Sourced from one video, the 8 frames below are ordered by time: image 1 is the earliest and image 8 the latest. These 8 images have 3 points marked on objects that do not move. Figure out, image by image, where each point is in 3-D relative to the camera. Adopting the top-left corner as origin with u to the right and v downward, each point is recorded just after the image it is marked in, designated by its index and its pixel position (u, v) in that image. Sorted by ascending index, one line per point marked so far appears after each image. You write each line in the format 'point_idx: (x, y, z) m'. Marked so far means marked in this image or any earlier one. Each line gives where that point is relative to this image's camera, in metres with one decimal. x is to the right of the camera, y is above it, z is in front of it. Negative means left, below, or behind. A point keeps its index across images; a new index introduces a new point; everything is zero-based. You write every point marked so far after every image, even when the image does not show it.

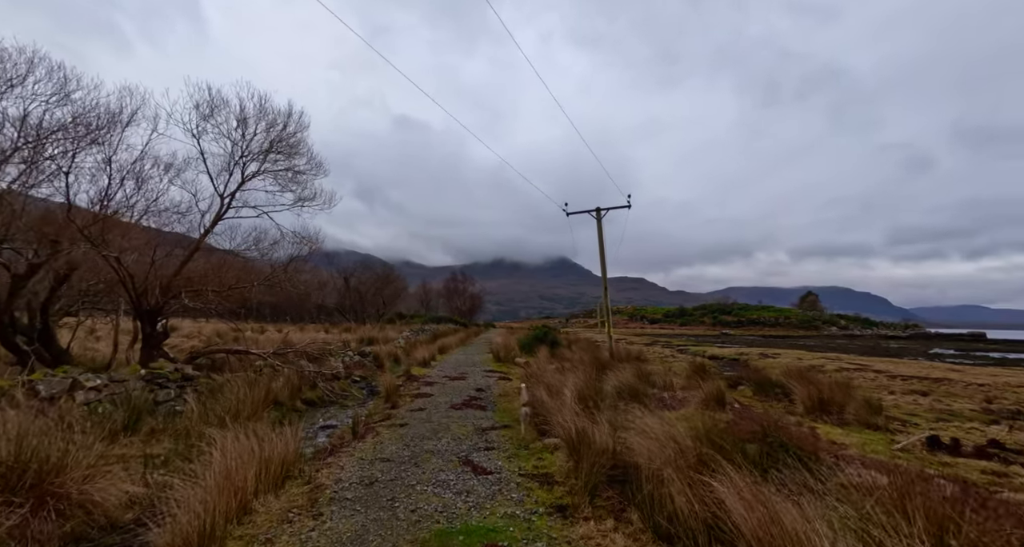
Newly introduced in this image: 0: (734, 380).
0: (+6.7, -3.2, +13.8) m
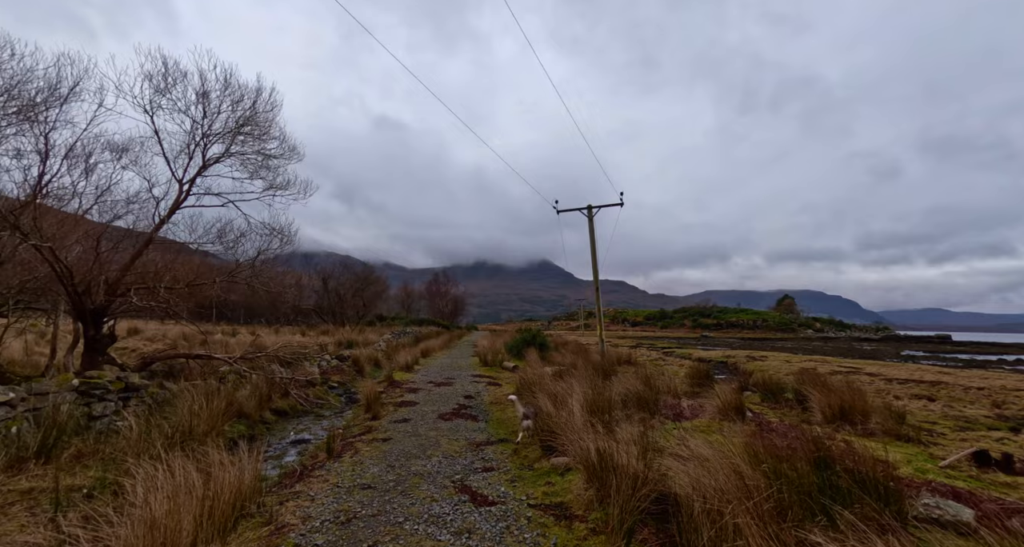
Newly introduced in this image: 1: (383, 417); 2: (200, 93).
0: (+6.4, -3.2, +13.2) m
1: (-2.7, -3.0, +9.7) m
2: (-6.1, +3.5, +8.9) m
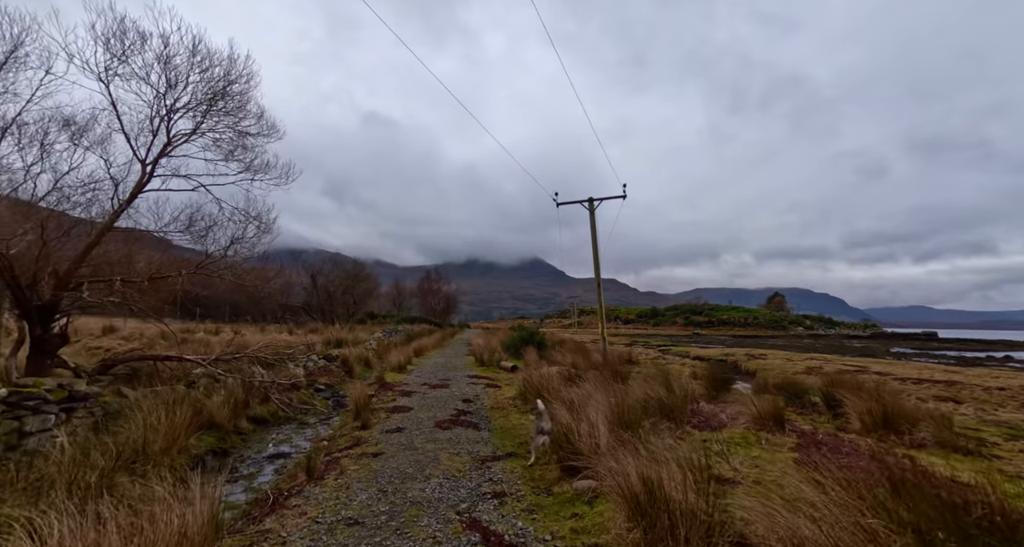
0: (+6.5, -3.0, +12.3) m
1: (-2.6, -2.9, +8.7) m
2: (-5.9, +3.7, +7.8) m
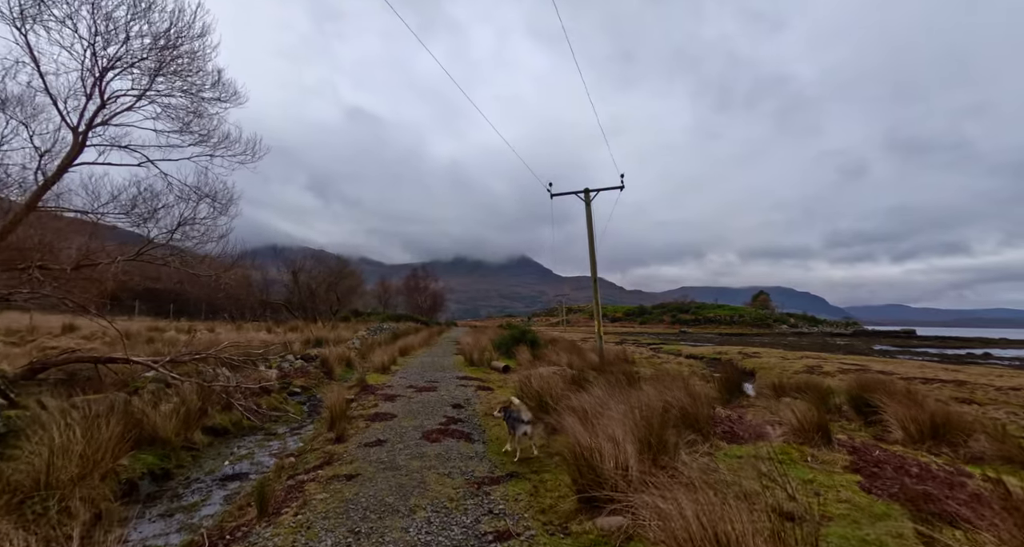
0: (+6.3, -2.9, +11.4) m
1: (-2.6, -2.7, +7.5) m
2: (-5.9, +3.8, +6.6) m
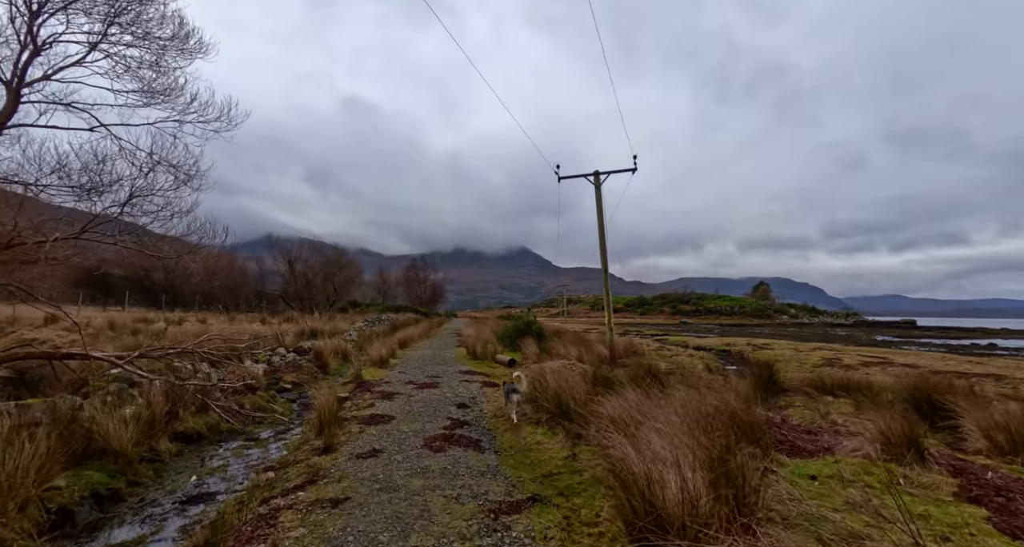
0: (+6.5, -2.5, +10.4) m
1: (-2.4, -2.4, +6.5) m
2: (-5.7, +4.1, +5.4) m
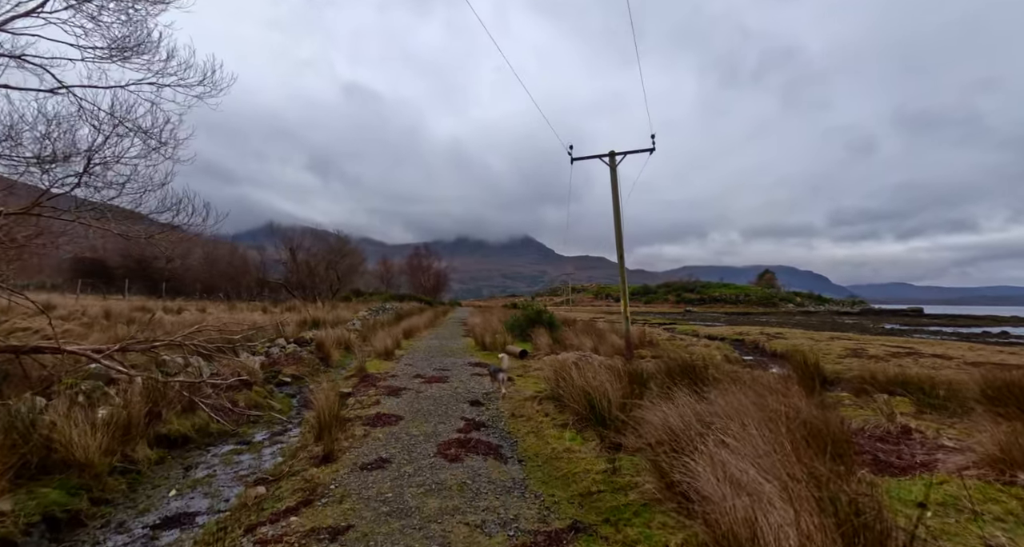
0: (+6.9, -2.2, +9.5) m
1: (-2.1, -2.2, +5.7) m
2: (-5.4, +4.2, +4.5) m
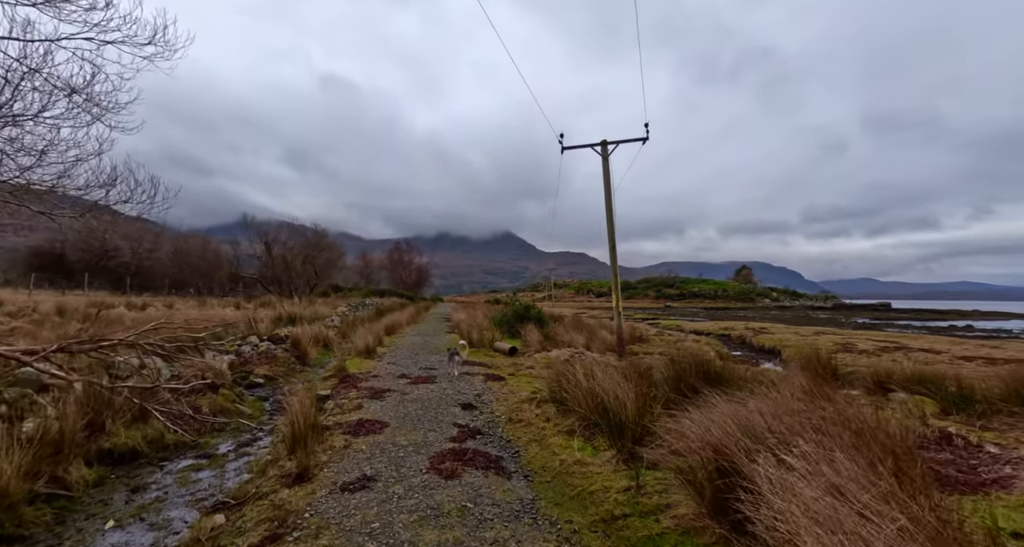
0: (+6.8, -2.1, +9.1) m
1: (-2.0, -2.1, +4.9) m
2: (-5.3, +4.4, +3.5) m
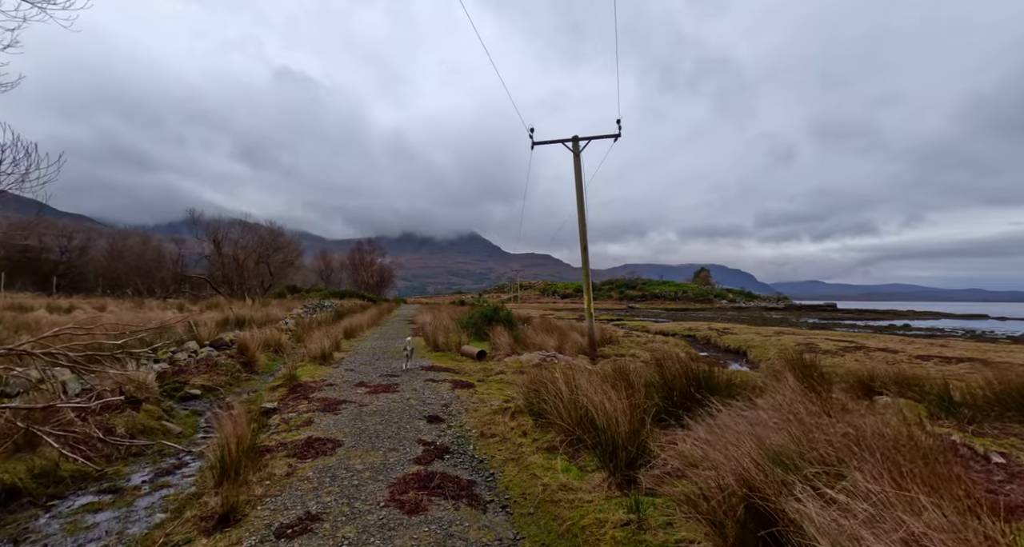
0: (+6.2, -2.0, +8.9) m
1: (-2.3, -2.1, +4.0) m
2: (-5.4, +4.4, +2.3) m
